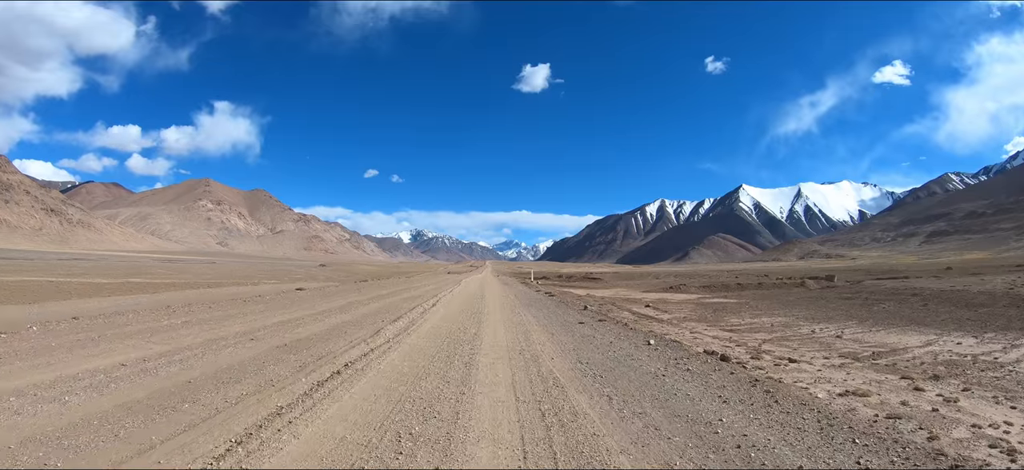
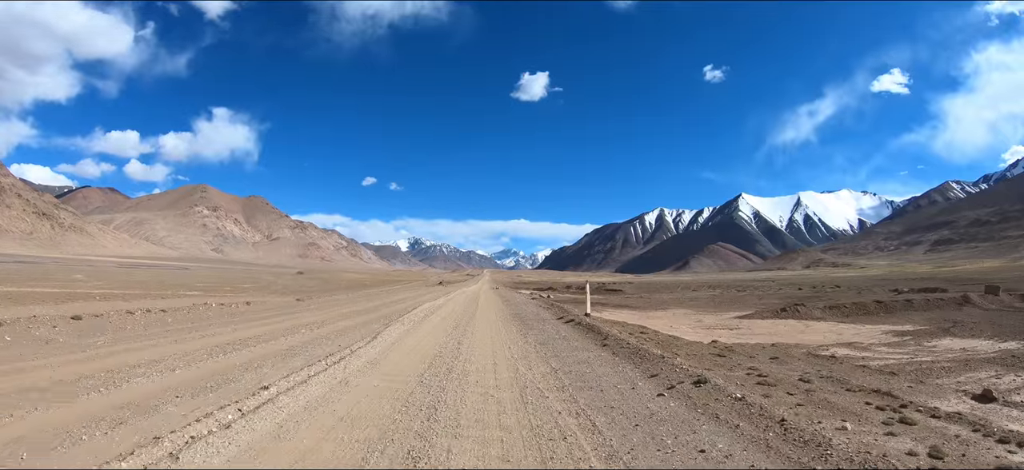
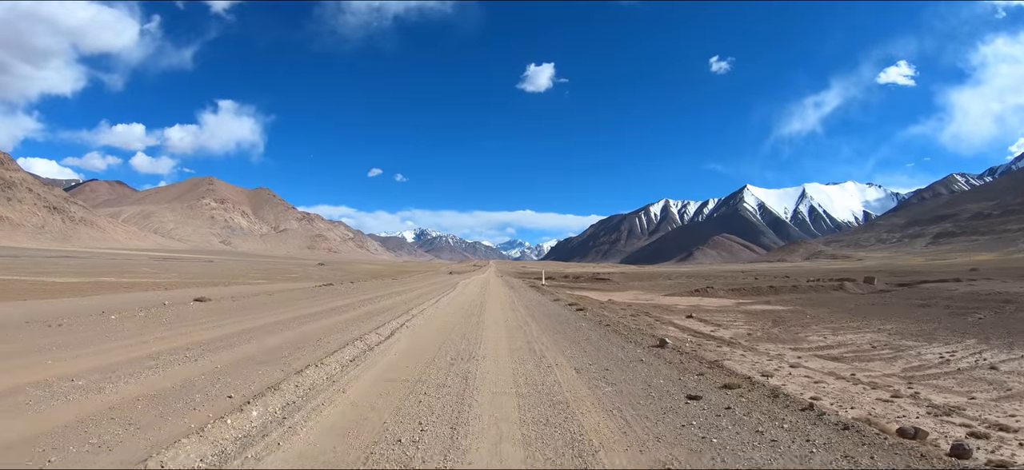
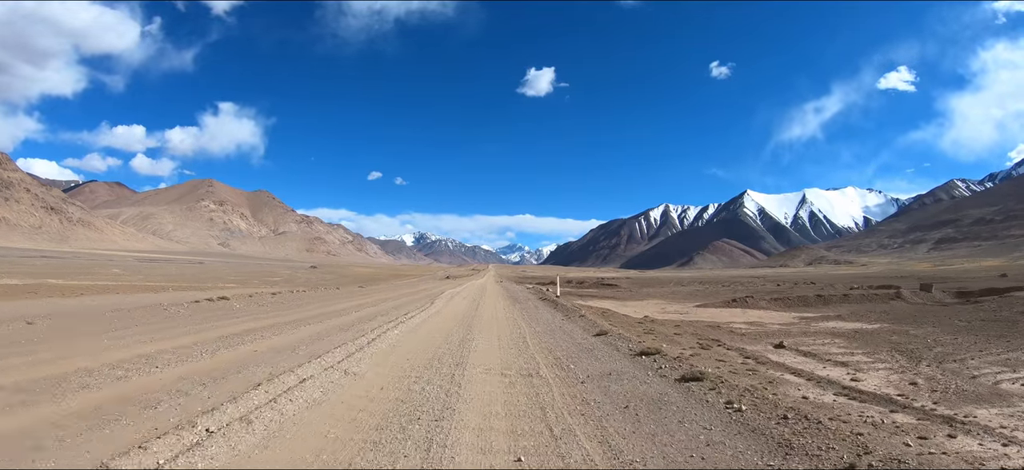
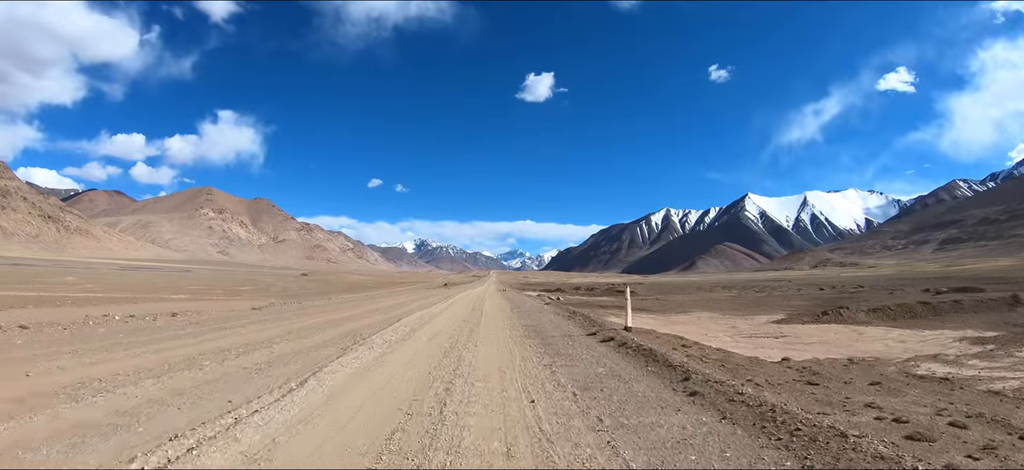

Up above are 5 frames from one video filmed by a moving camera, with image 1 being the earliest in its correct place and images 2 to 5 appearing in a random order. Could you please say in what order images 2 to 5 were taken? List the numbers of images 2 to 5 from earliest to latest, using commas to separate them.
3, 4, 2, 5
